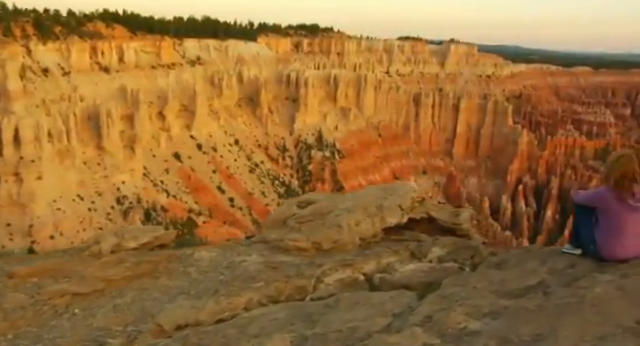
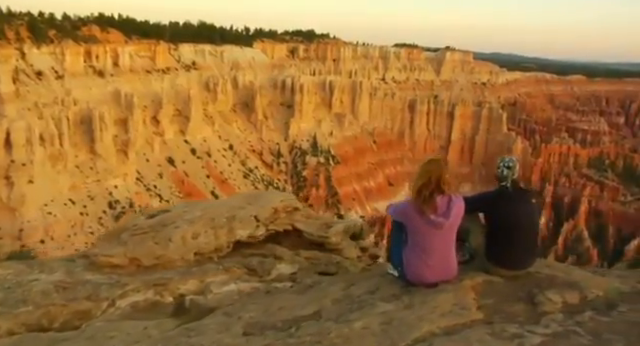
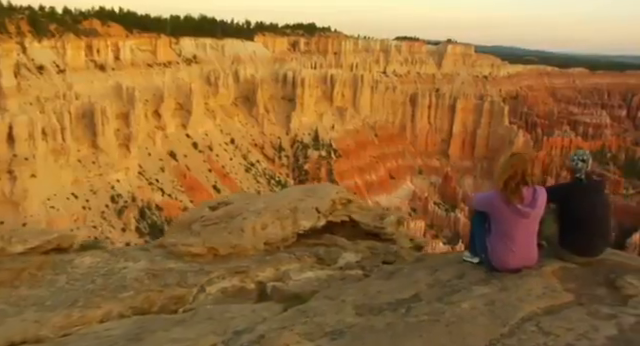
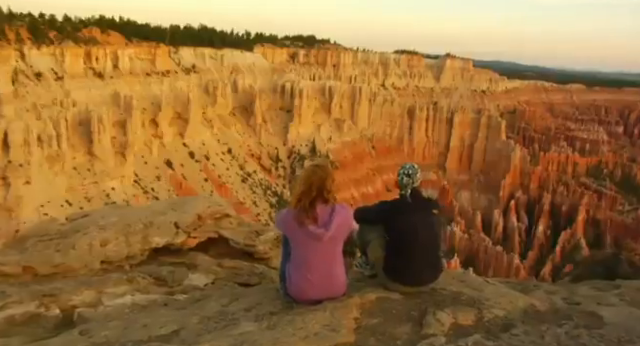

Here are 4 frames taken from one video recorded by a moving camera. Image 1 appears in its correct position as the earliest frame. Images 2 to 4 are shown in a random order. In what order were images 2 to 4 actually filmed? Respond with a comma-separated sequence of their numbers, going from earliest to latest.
3, 2, 4
